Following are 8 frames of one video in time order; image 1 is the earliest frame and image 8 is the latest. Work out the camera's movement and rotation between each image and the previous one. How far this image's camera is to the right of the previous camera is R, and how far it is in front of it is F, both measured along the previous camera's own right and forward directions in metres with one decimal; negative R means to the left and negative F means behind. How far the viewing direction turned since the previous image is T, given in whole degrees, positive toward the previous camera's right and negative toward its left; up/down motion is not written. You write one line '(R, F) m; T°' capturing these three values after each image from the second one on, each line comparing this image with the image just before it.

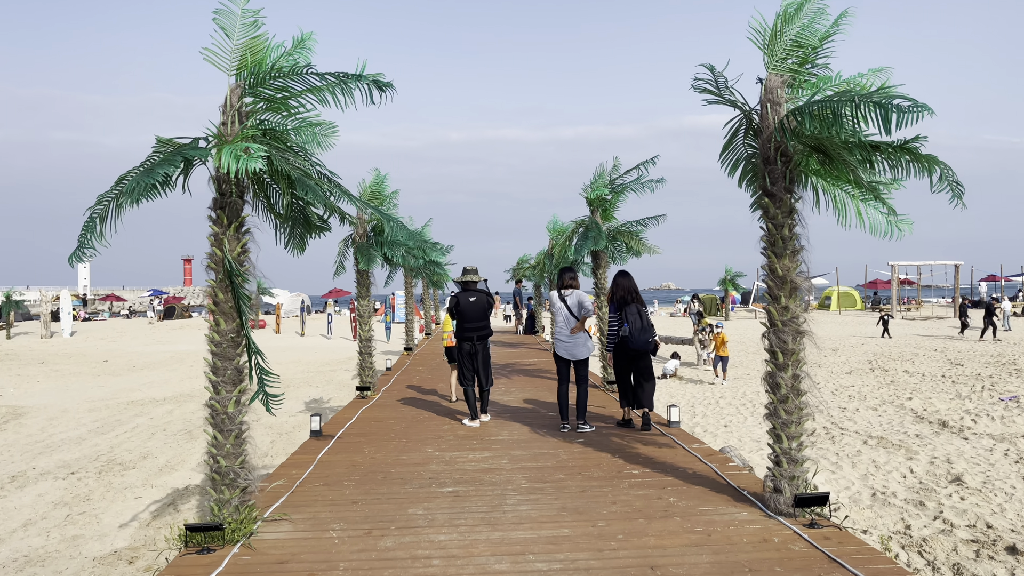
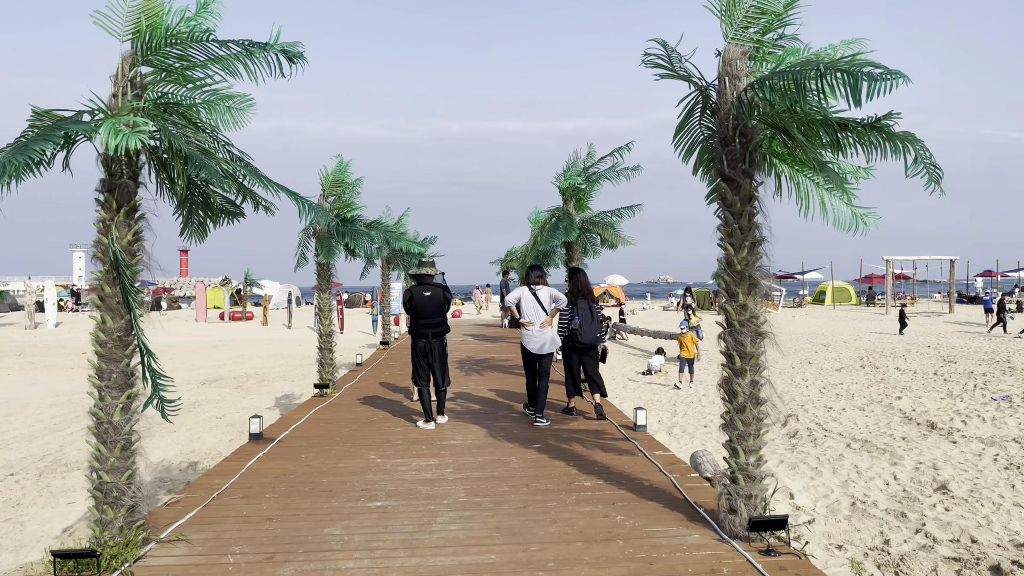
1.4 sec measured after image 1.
(+0.3, +0.4) m; 0°
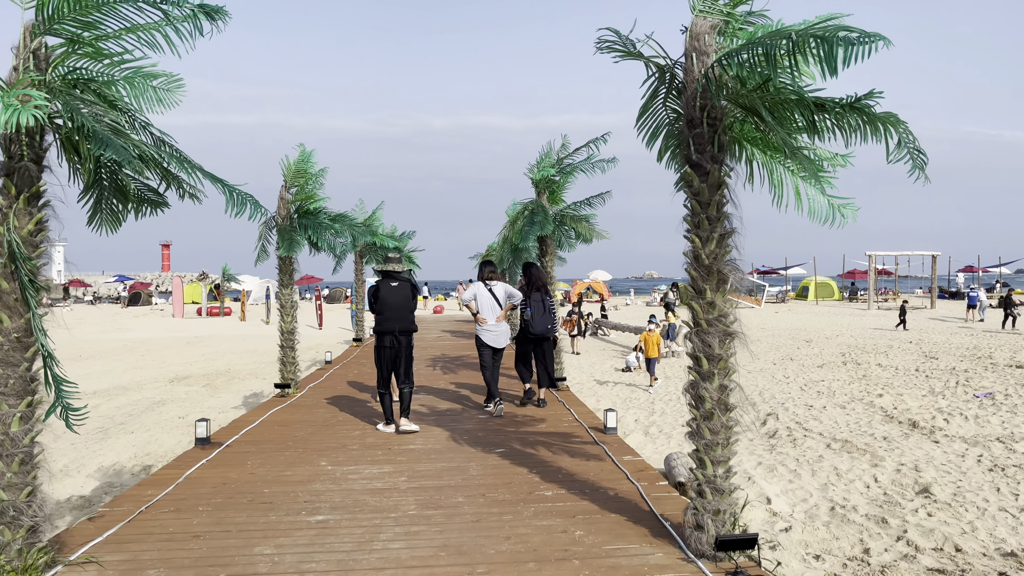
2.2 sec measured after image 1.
(+0.2, +0.3) m; +1°
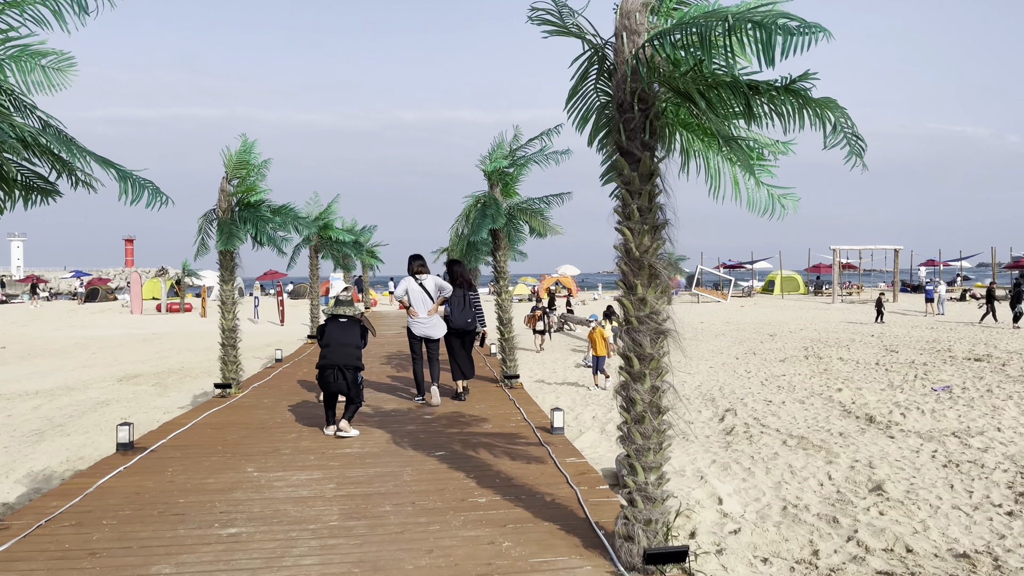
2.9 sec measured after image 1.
(+0.2, +0.2) m; +2°
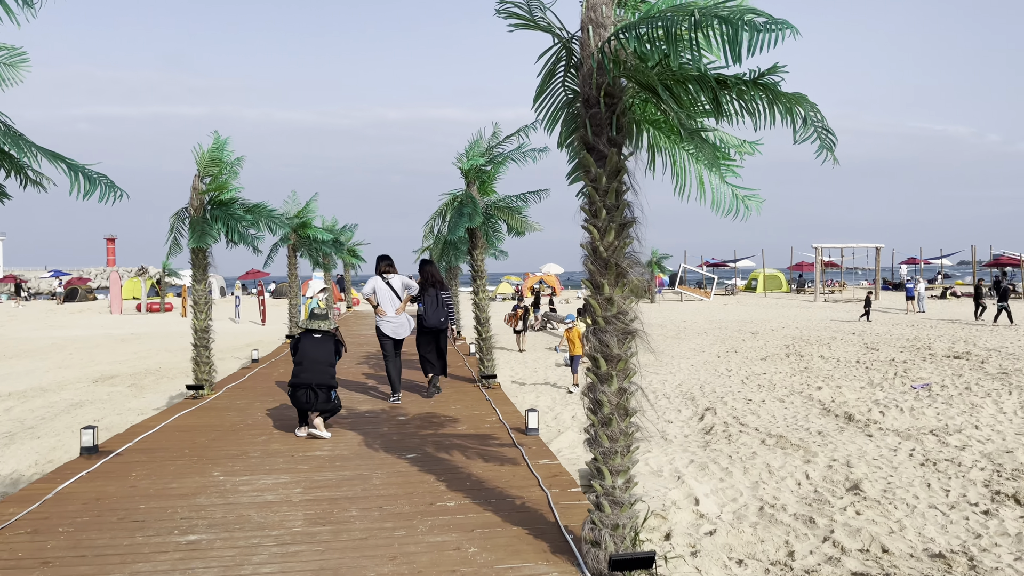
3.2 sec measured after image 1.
(+0.1, +0.1) m; +1°
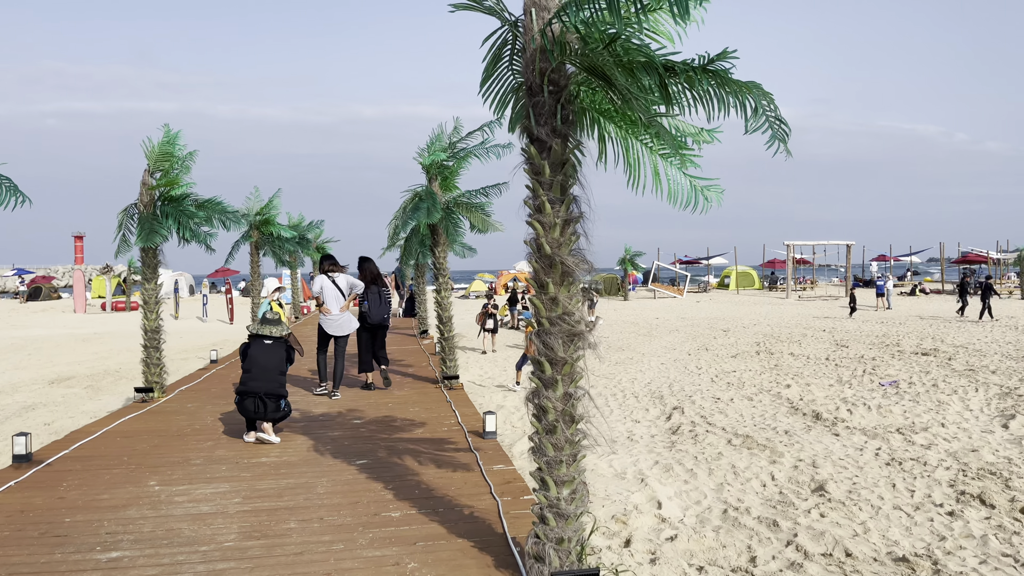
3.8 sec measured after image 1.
(+0.1, +0.2) m; +2°
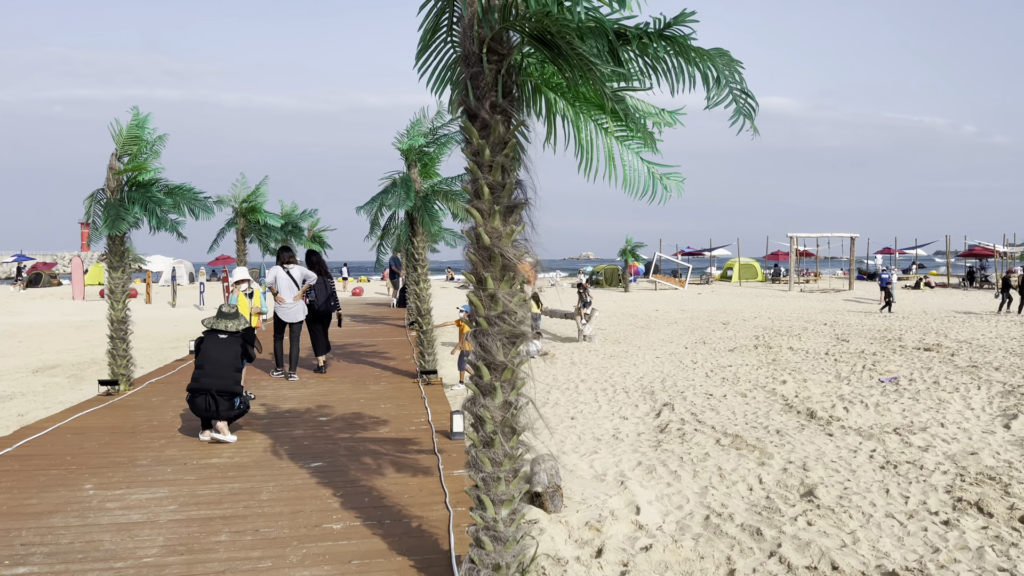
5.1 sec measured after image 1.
(+0.2, +0.3) m; 0°
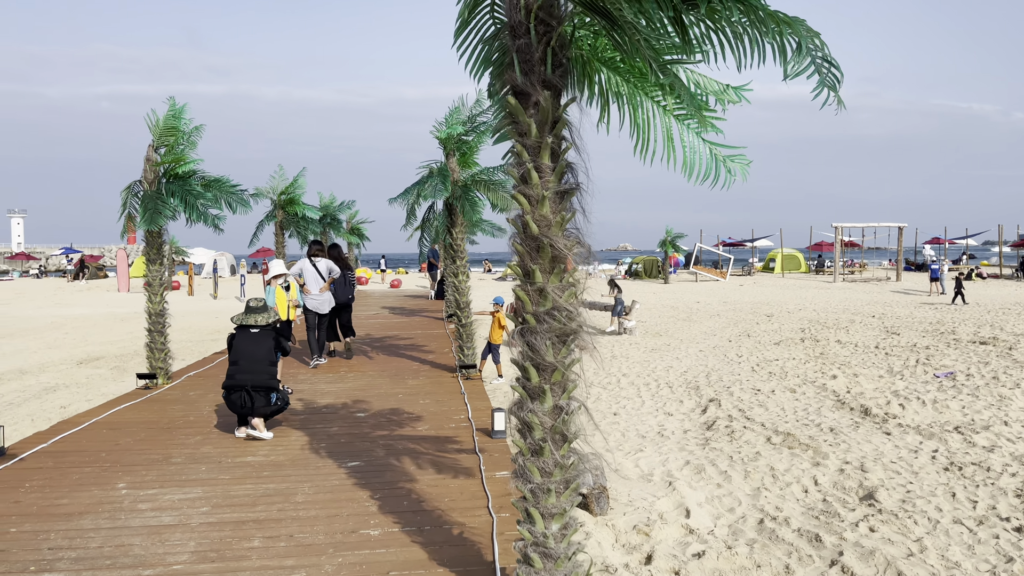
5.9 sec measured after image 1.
(0.0, +0.2) m; -3°
